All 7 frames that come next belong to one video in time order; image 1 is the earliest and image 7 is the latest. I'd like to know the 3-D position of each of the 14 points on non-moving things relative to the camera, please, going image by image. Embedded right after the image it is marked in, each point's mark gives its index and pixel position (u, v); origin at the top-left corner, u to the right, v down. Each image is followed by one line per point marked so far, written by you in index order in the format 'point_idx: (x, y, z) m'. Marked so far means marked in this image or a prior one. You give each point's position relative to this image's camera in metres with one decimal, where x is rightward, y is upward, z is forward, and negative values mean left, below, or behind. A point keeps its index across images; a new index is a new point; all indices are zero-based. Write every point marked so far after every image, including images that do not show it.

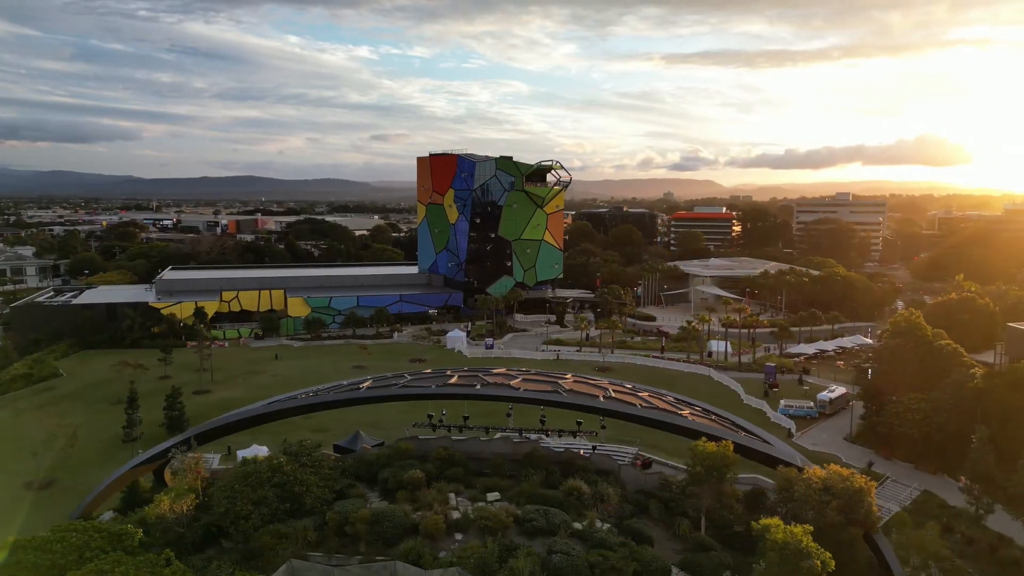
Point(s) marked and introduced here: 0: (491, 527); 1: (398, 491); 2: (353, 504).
0: (-0.3, -4.6, +12.4) m
1: (-2.4, -4.3, +13.7) m
2: (-3.1, -4.4, +13.0) m
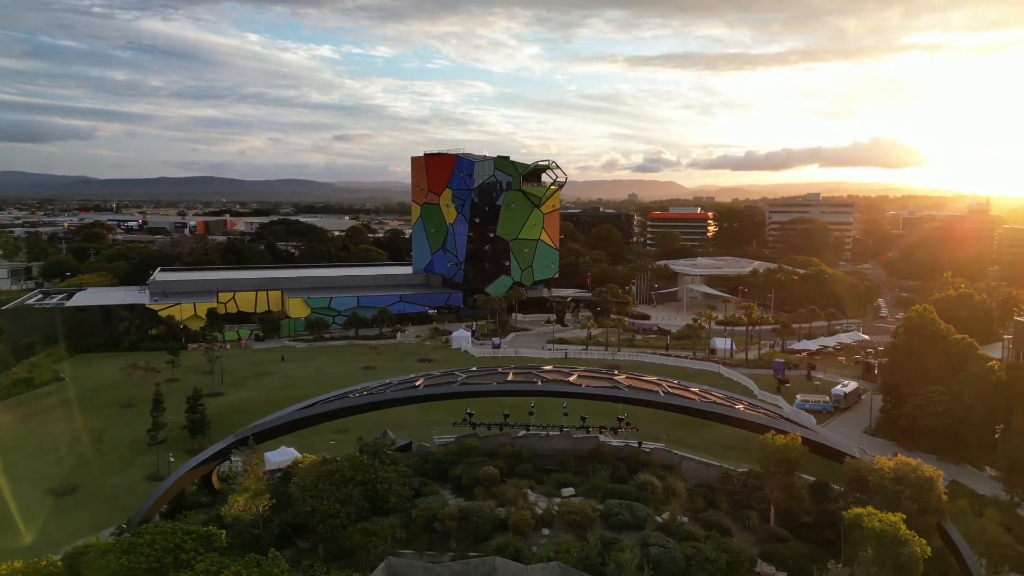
0: (+1.3, -4.5, +12.4) m
1: (-0.8, -4.2, +13.7) m
2: (-1.5, -4.3, +12.9) m
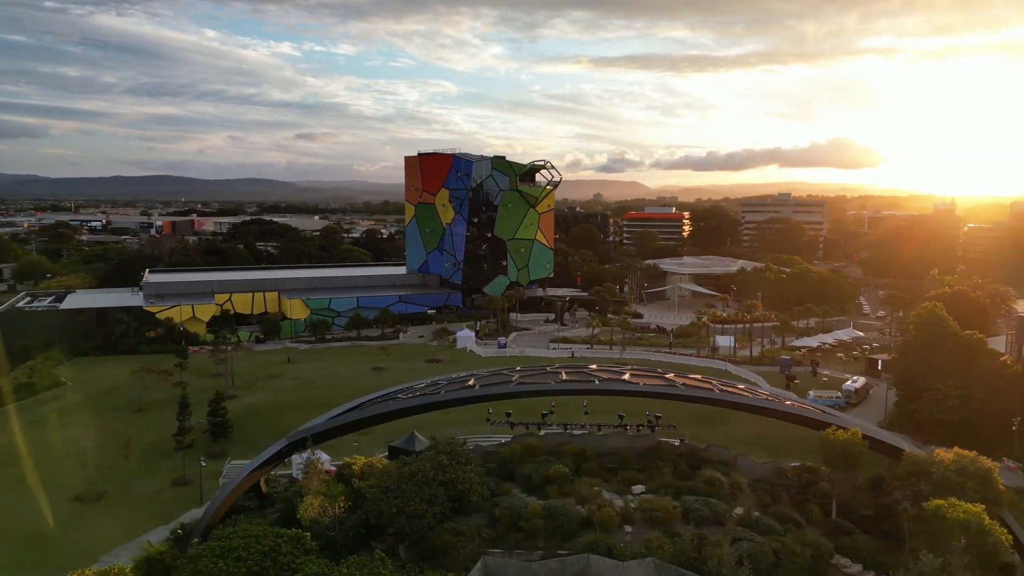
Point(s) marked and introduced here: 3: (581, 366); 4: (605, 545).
0: (+2.9, -4.5, +12.5) m
1: (+0.8, -4.2, +13.7) m
2: (+0.1, -4.3, +12.9) m
3: (+2.1, -2.2, +18.2) m
4: (+1.7, -4.6, +11.6) m
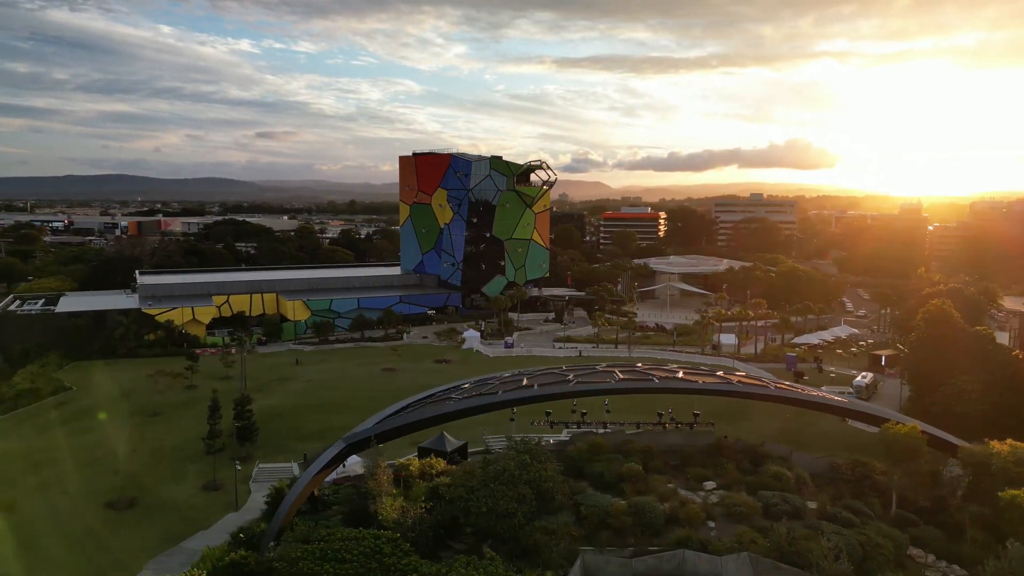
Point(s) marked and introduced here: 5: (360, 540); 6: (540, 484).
0: (+4.6, -4.5, +12.7) m
1: (+2.4, -4.2, +13.8) m
2: (+1.8, -4.2, +13.0) m
3: (+3.5, -2.2, +18.3) m
4: (+3.4, -4.6, +11.7) m
5: (-2.6, -4.4, +11.1) m
6: (+0.6, -3.8, +12.6) m
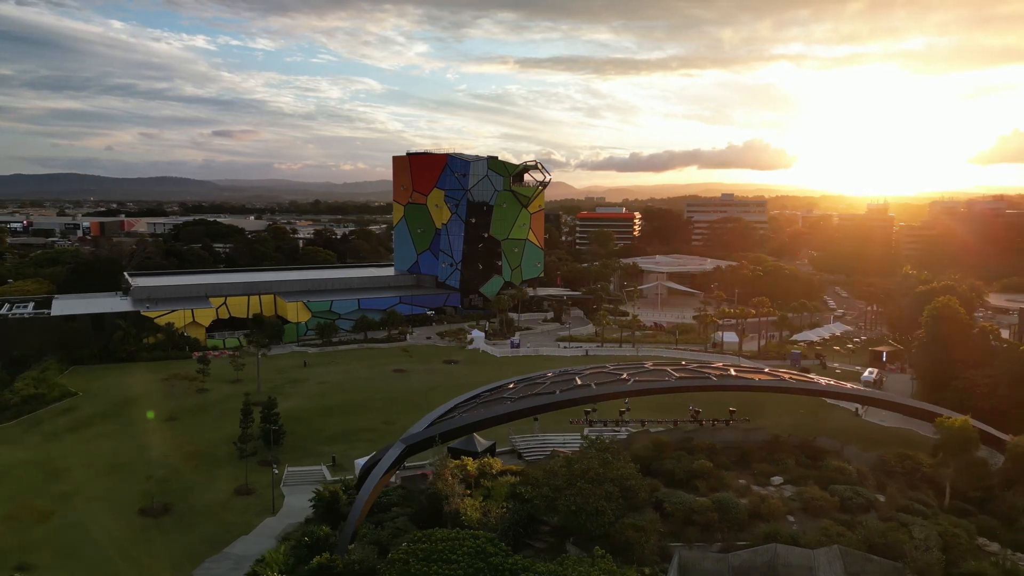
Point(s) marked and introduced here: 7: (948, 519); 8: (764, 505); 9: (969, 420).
0: (+6.2, -4.4, +13.0) m
1: (+4.0, -4.2, +14.0) m
2: (+3.4, -4.2, +13.2) m
3: (+4.9, -2.2, +18.6) m
4: (+5.1, -4.6, +12.0) m
5: (-0.9, -4.4, +11.1) m
6: (+2.2, -3.8, +12.8) m
7: (+9.0, -4.8, +13.2) m
8: (+5.0, -4.3, +12.8) m
9: (+11.2, -3.3, +16.0) m
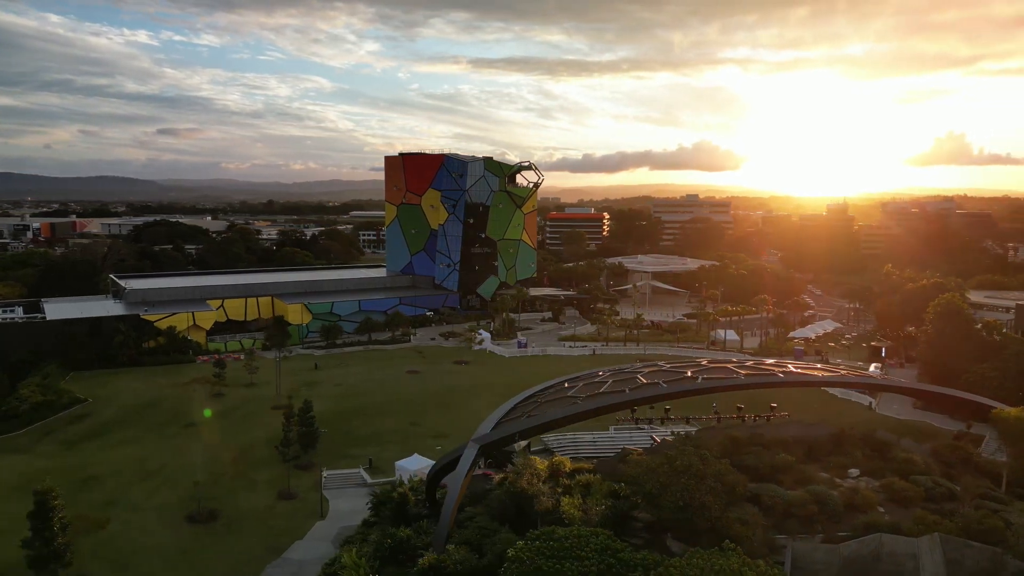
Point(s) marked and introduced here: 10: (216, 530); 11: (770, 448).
0: (+8.3, -4.4, +13.4) m
1: (+6.0, -4.2, +14.4) m
2: (+5.4, -4.2, +13.5) m
3: (+6.7, -2.2, +19.0) m
4: (+7.2, -4.6, +12.4) m
5: (+1.2, -4.4, +11.3) m
6: (+4.3, -3.8, +13.0) m
7: (+11.0, -4.7, +13.9) m
8: (+7.0, -4.3, +13.3) m
9: (+13.1, -3.2, +16.7) m
10: (-9.1, -7.5, +19.9) m
11: (+6.2, -3.9, +15.7) m
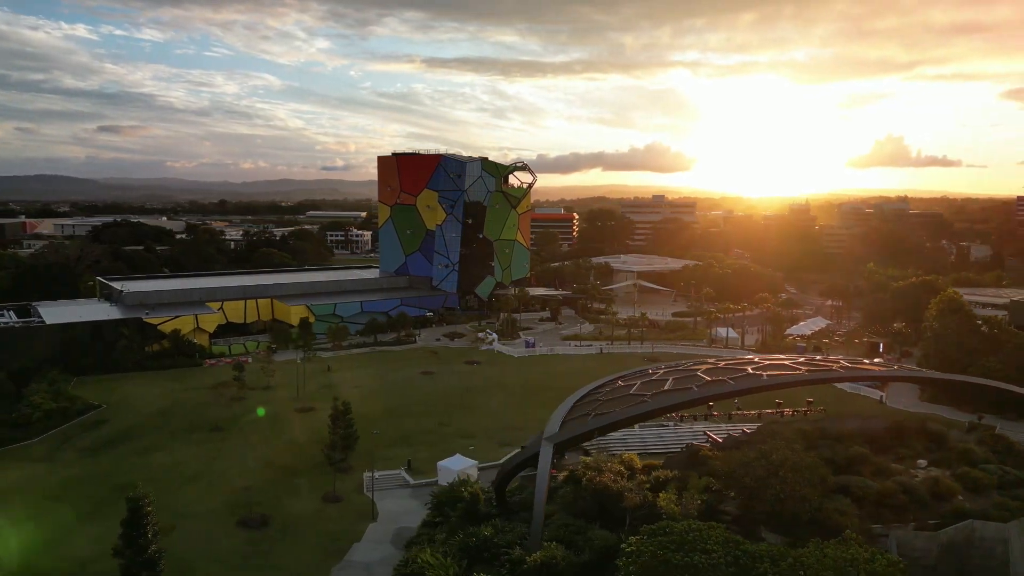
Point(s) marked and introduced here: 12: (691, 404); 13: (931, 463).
0: (+10.3, -4.4, +14.1) m
1: (+8.0, -4.1, +14.9) m
2: (+7.5, -4.2, +14.0) m
3: (+8.5, -2.1, +19.5) m
4: (+9.3, -4.5, +13.0) m
5: (+3.4, -4.4, +11.6) m
6: (+6.3, -3.8, +13.5) m
7: (+13.0, -4.6, +14.7) m
8: (+9.1, -4.3, +13.9) m
9: (+15.0, -3.1, +17.6) m
10: (-7.4, -7.6, +19.7) m
11: (+8.2, -3.9, +16.2) m
12: (+4.4, -3.1, +17.5) m
13: (+10.1, -4.3, +15.7) m
